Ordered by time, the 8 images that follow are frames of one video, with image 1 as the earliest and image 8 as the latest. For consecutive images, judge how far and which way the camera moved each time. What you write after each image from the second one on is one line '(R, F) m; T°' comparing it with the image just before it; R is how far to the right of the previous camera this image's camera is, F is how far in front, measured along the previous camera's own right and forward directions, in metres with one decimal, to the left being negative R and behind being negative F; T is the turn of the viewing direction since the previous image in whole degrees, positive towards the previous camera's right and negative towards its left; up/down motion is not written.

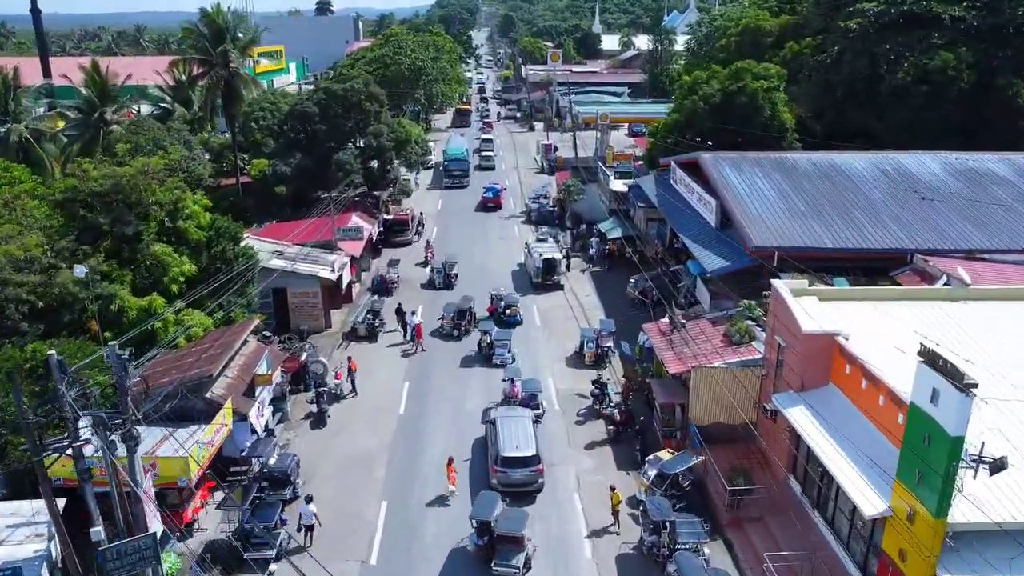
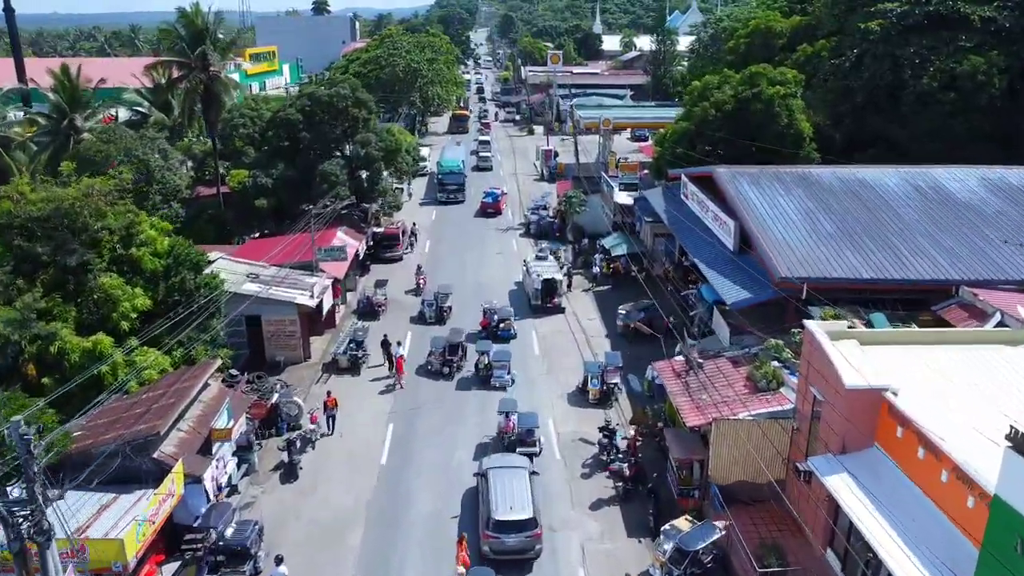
(+0.1, +2.6) m; 0°
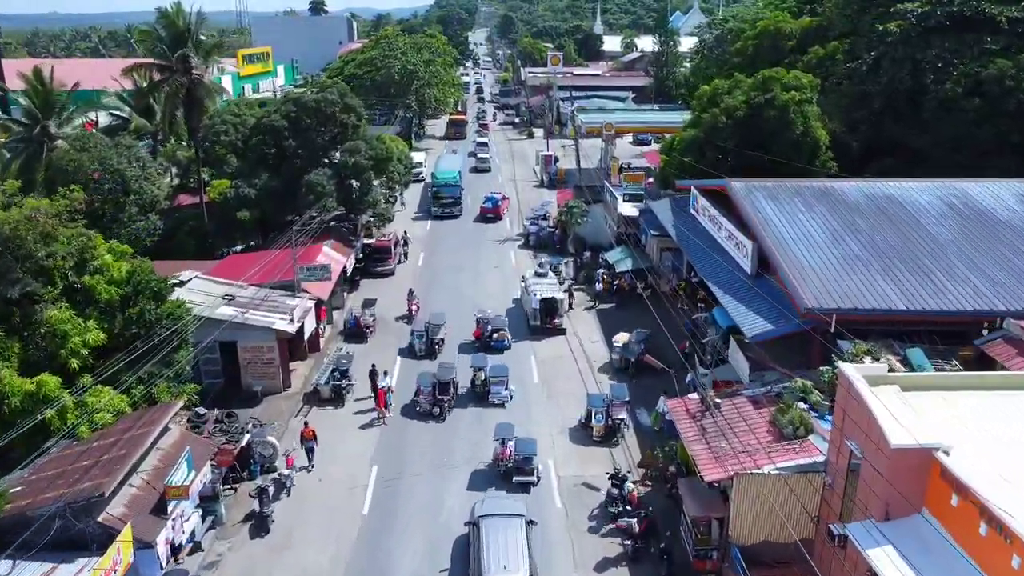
(+0.1, +2.1) m; 0°
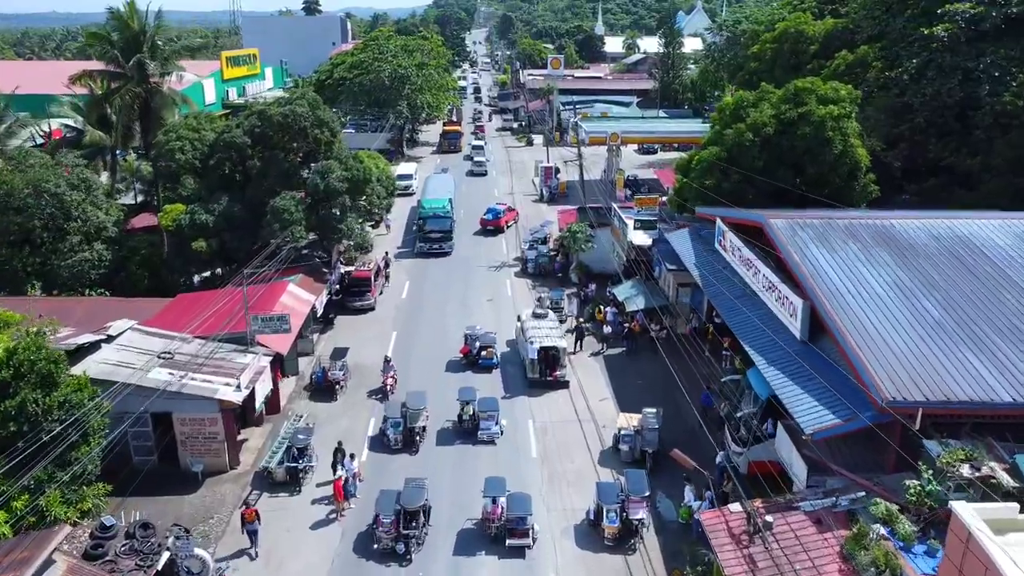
(+0.2, +4.3) m; 0°
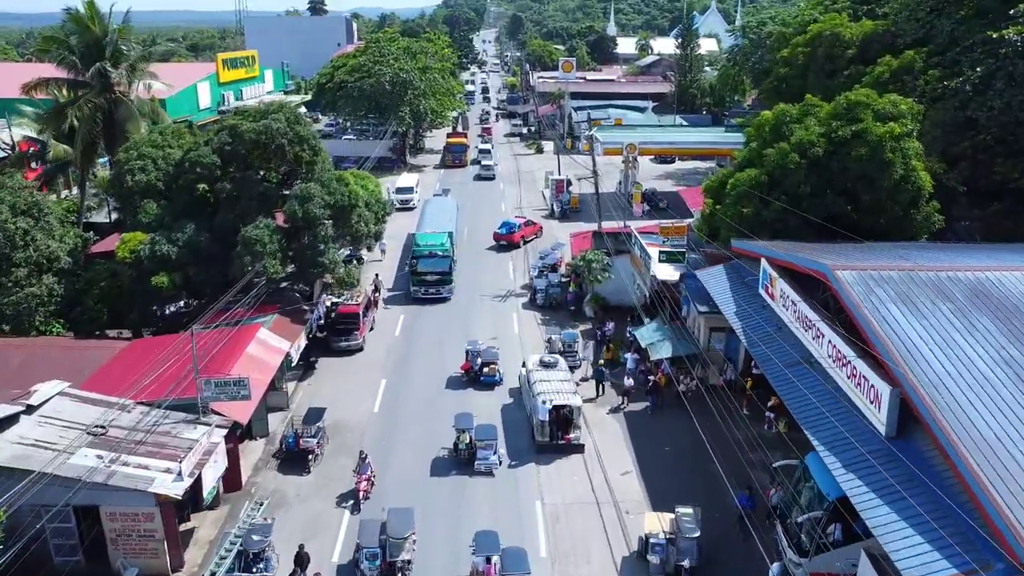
(+0.1, +3.9) m; -1°
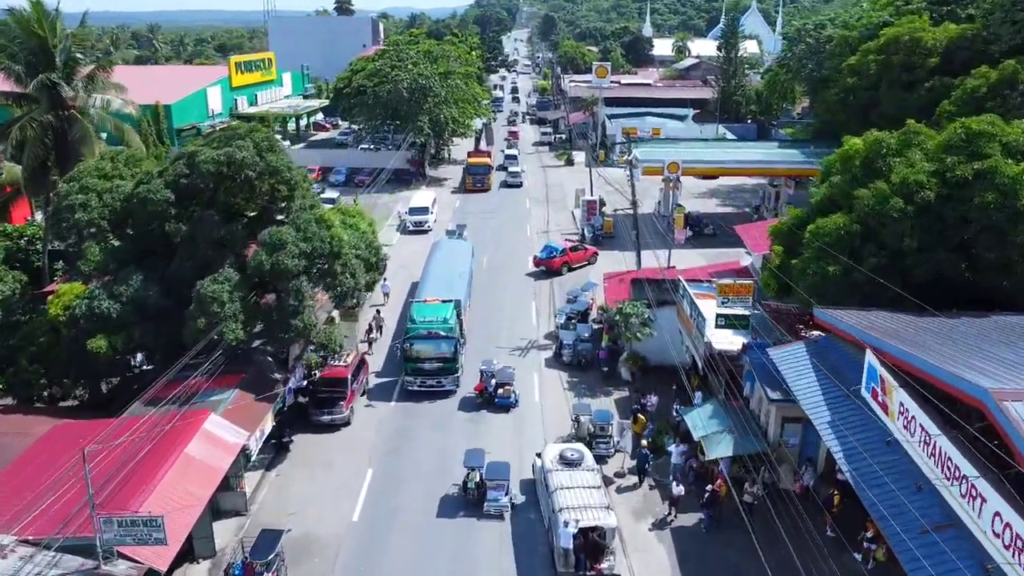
(+0.3, +5.3) m; -2°
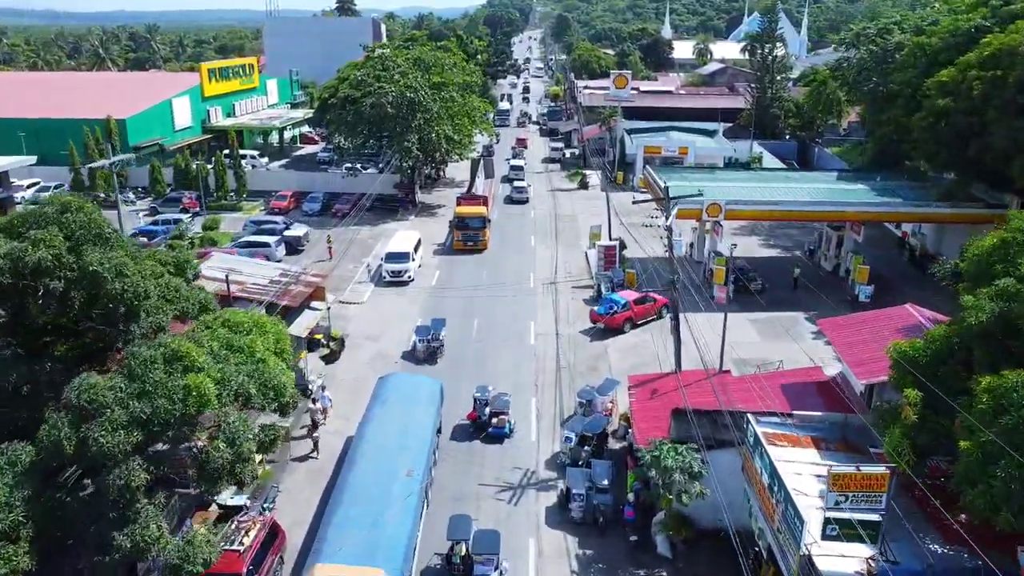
(+0.6, +8.5) m; -1°
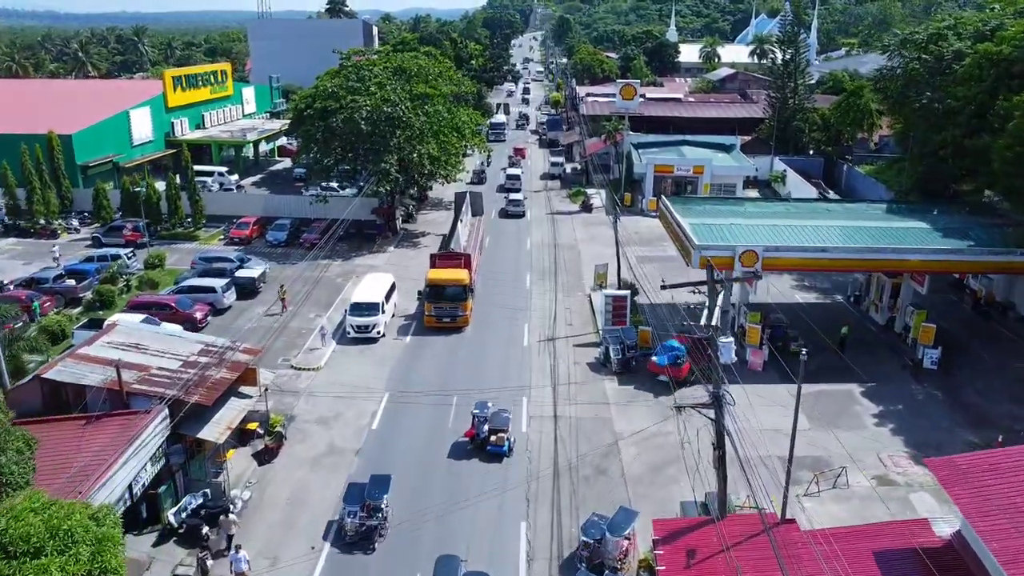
(+0.4, +6.2) m; 0°
